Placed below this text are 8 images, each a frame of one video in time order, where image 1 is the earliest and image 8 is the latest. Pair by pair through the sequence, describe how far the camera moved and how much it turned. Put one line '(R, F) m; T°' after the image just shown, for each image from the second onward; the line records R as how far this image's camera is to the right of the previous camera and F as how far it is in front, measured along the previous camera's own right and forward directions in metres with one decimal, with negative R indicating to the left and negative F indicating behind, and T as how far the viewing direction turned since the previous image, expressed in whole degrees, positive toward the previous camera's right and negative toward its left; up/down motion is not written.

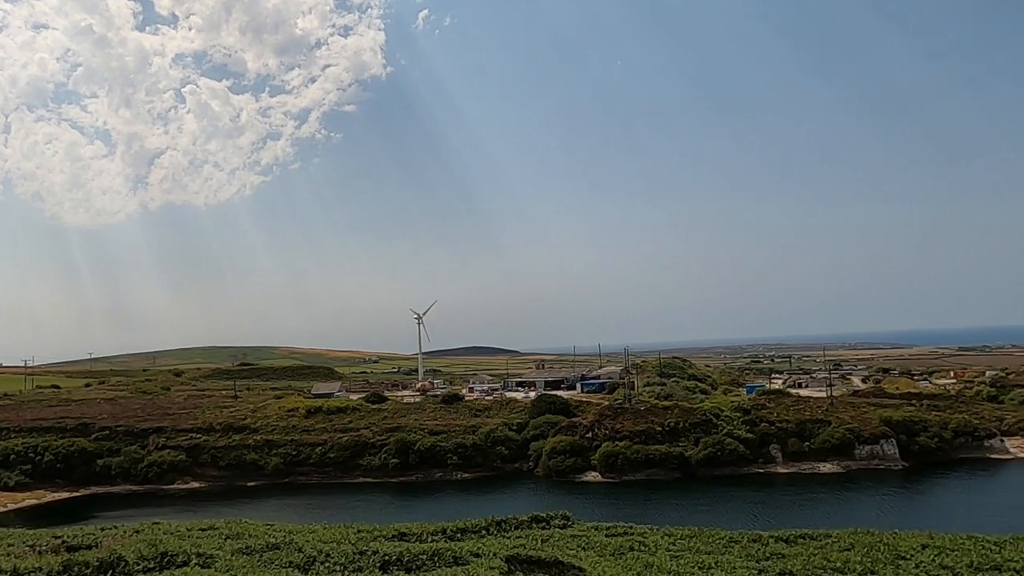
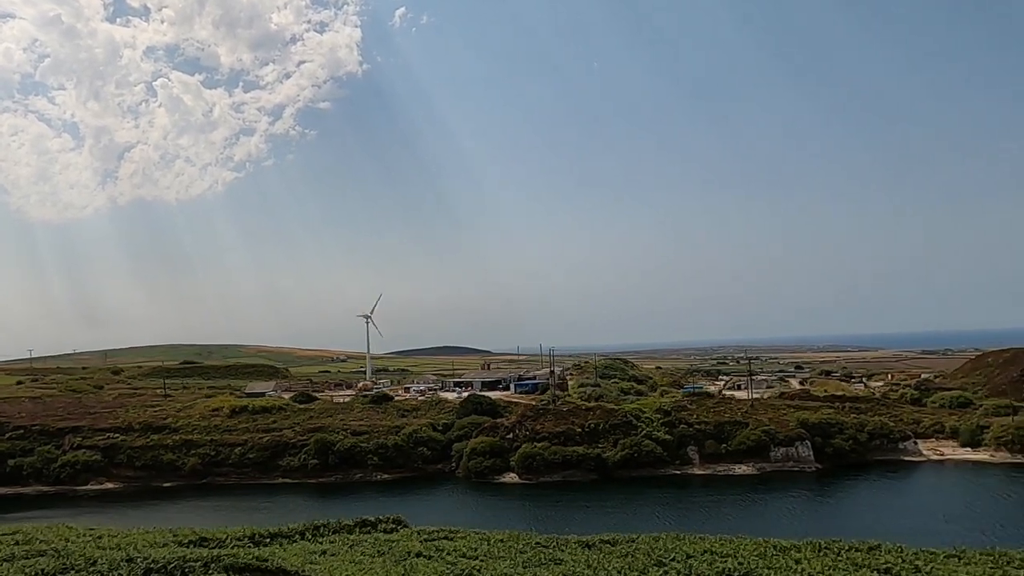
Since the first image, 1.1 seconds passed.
(+3.7, +0.3) m; +2°
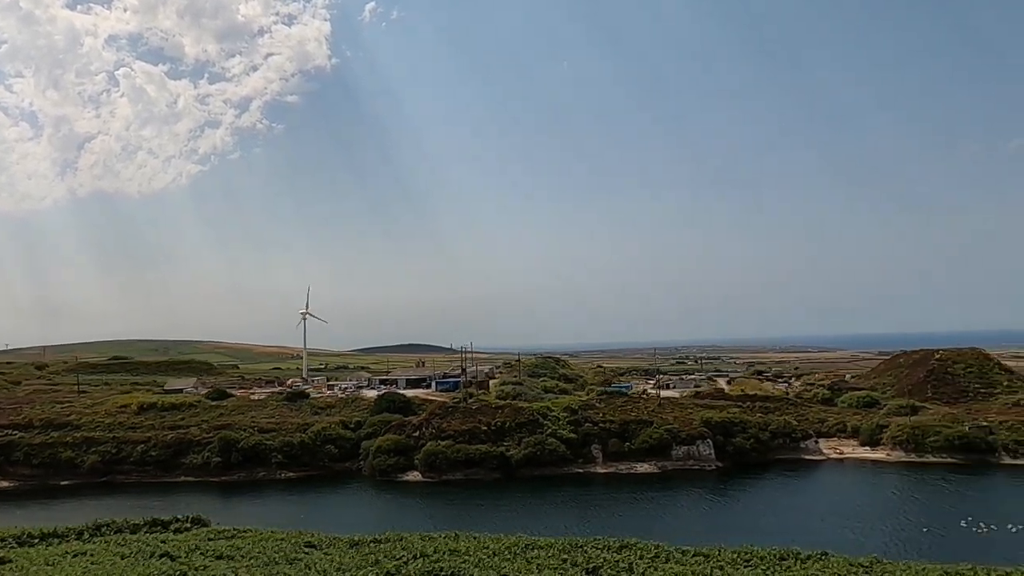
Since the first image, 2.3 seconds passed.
(+4.1, +0.1) m; +2°
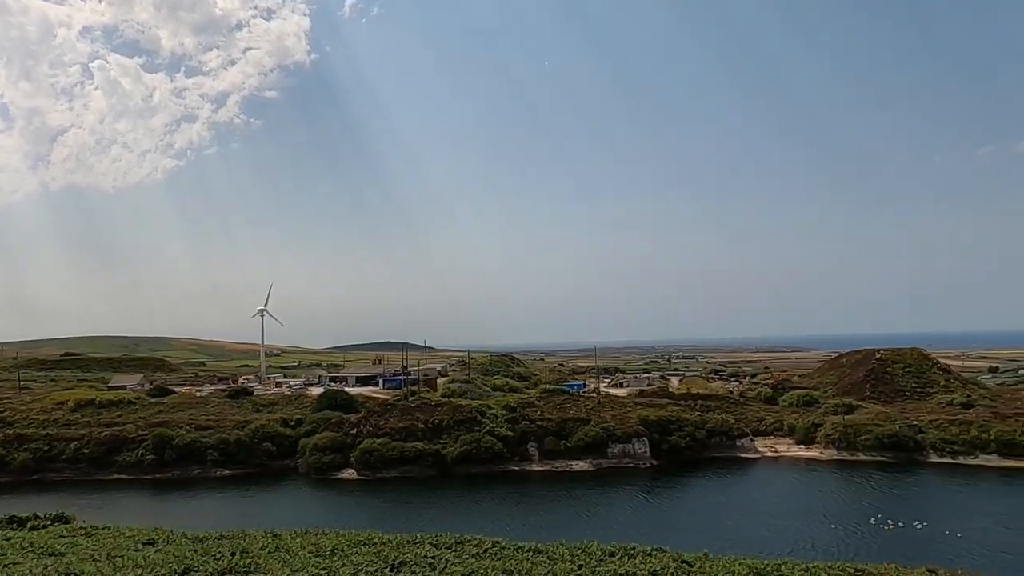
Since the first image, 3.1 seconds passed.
(+2.7, 0.0) m; +2°
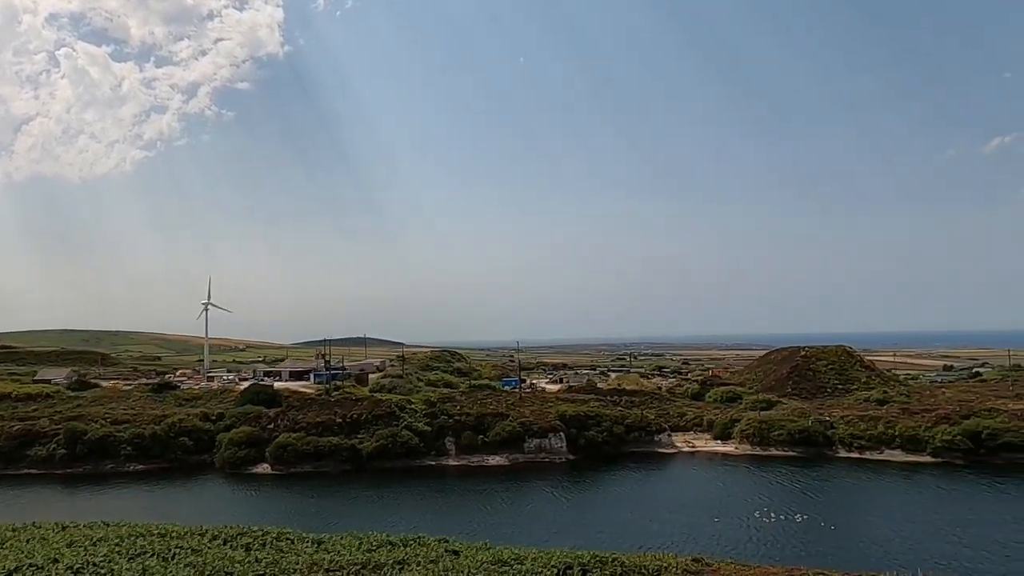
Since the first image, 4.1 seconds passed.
(+3.7, -0.1) m; +2°
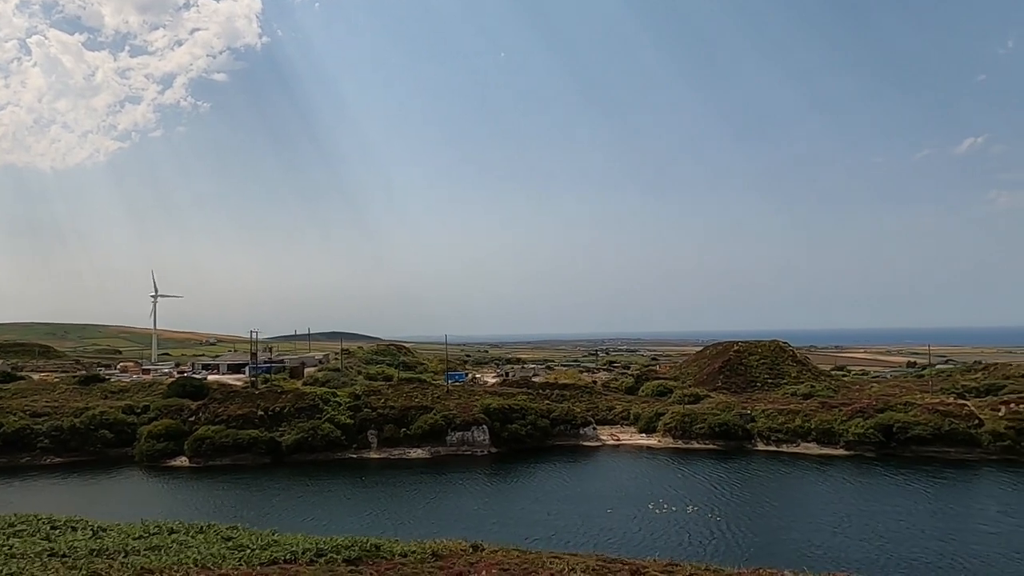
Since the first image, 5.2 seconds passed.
(+3.7, -0.1) m; +2°
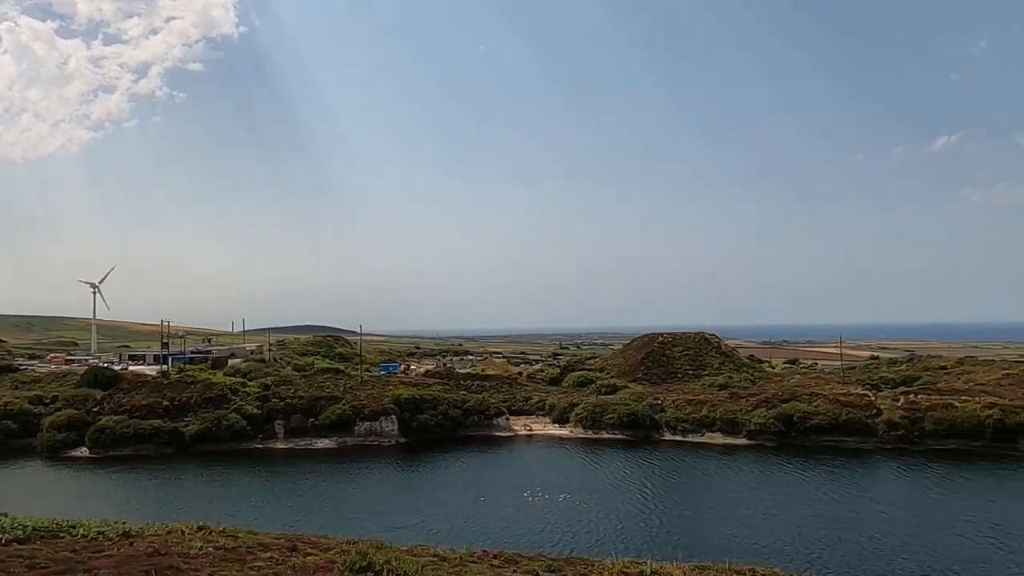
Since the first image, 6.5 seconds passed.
(+4.7, 0.0) m; +2°
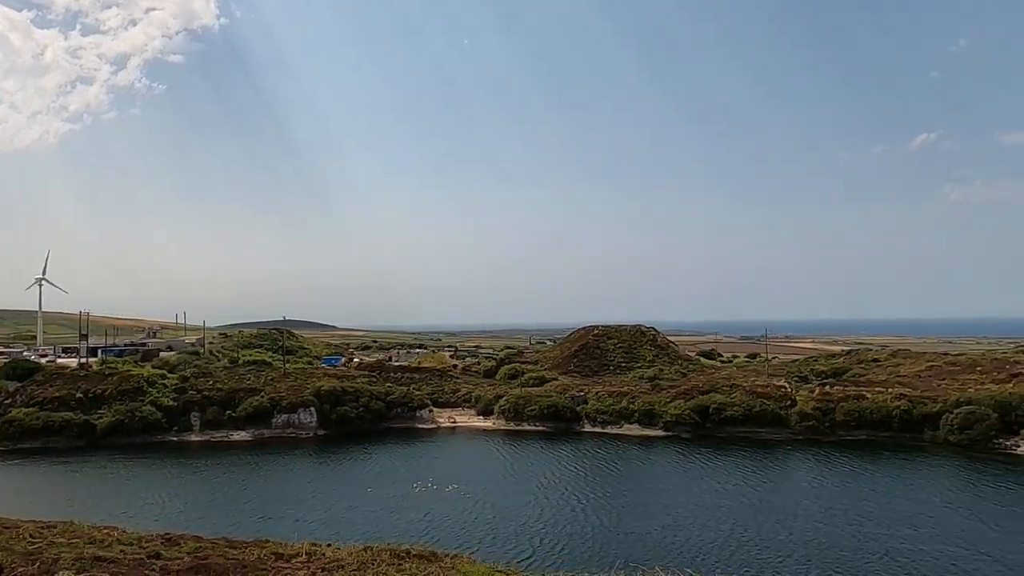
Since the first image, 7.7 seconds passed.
(+4.2, +0.1) m; +1°
